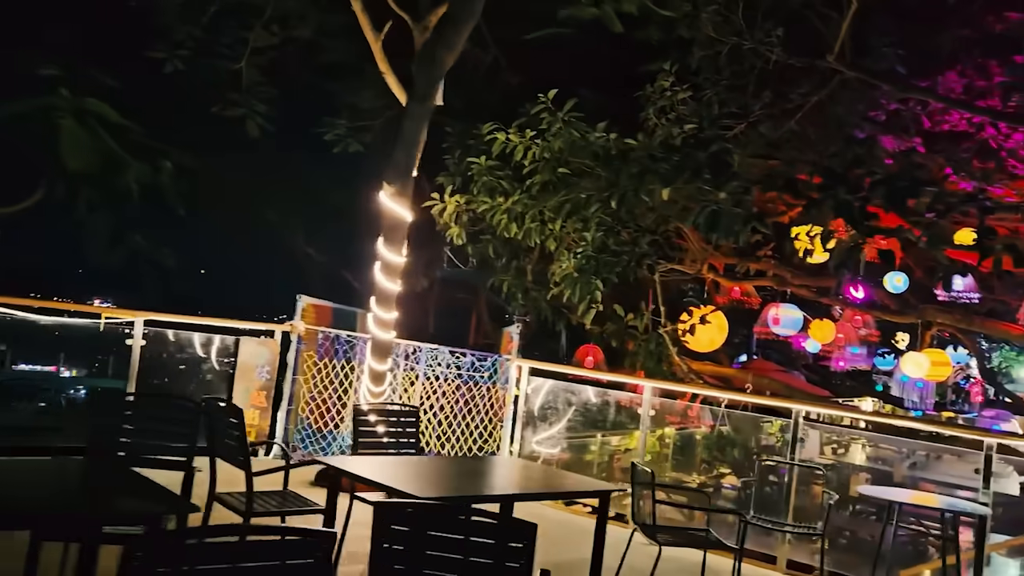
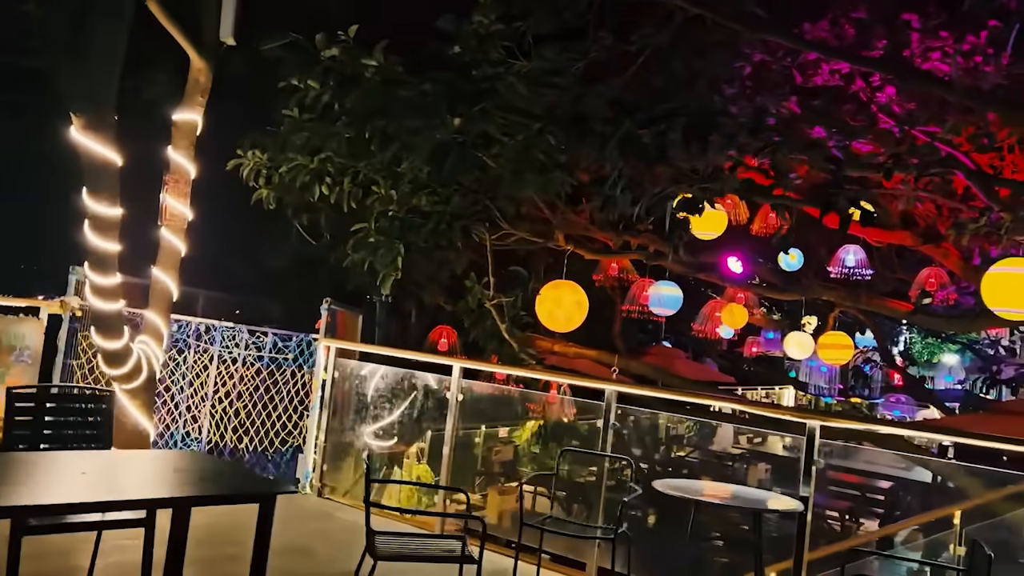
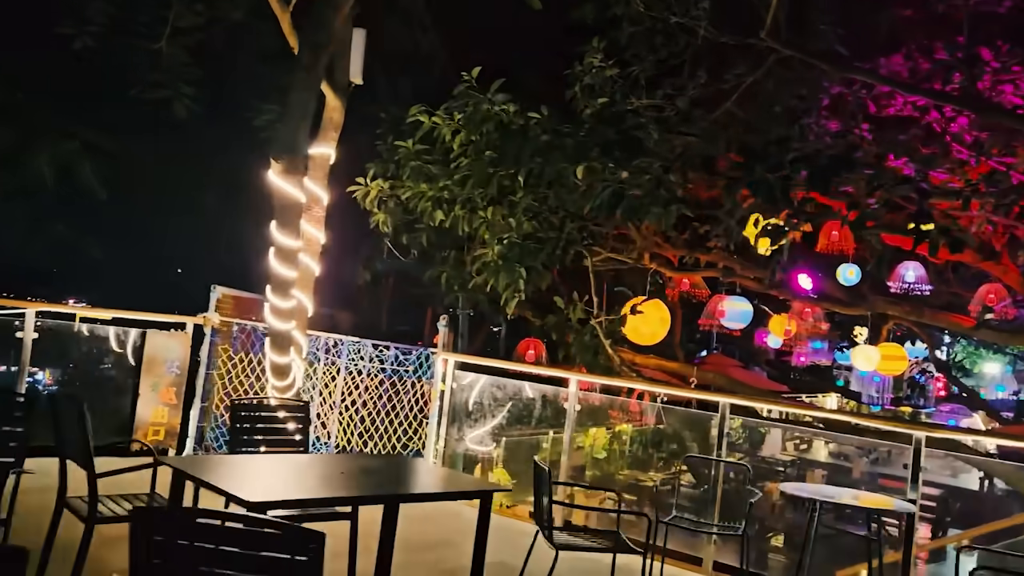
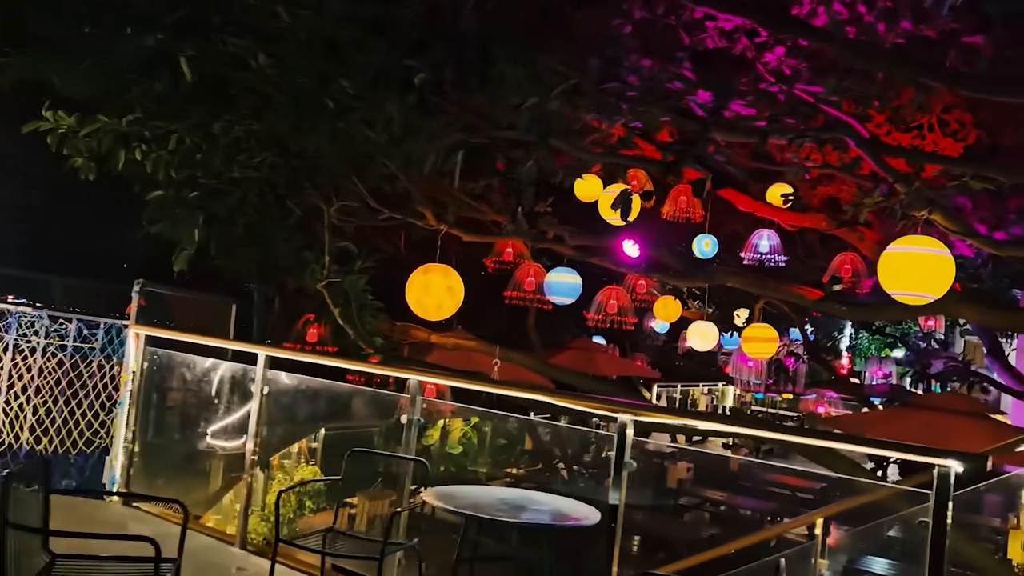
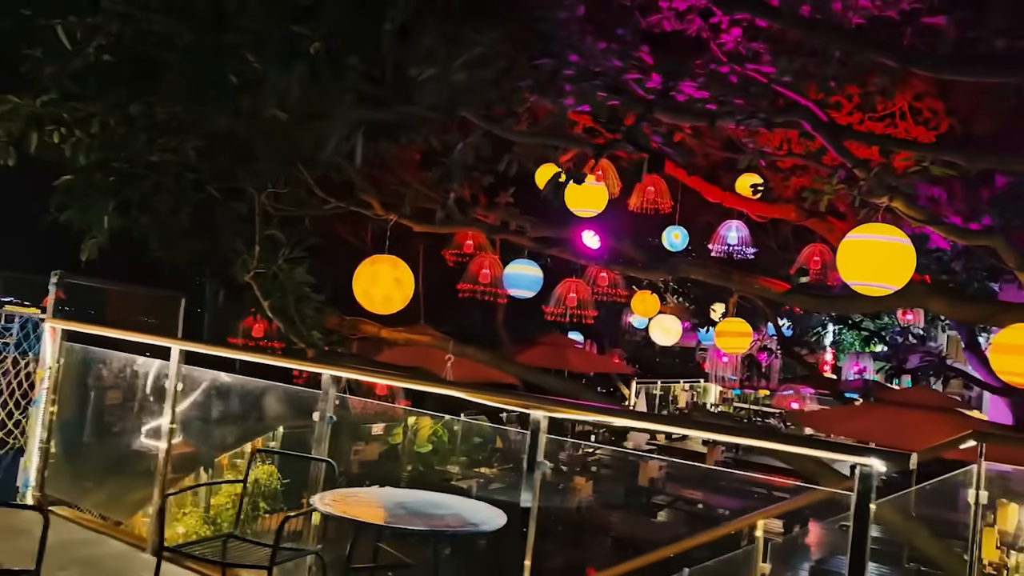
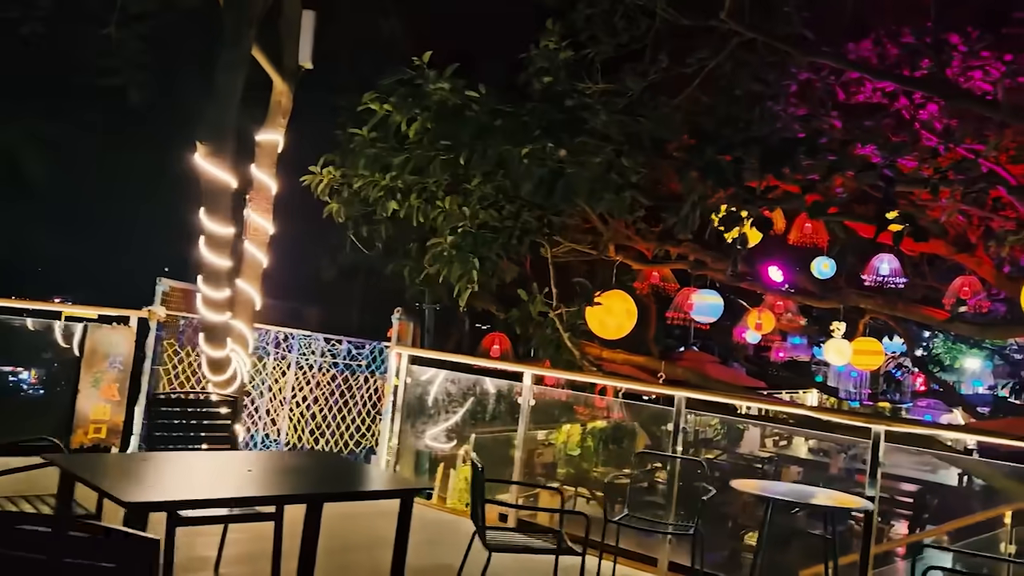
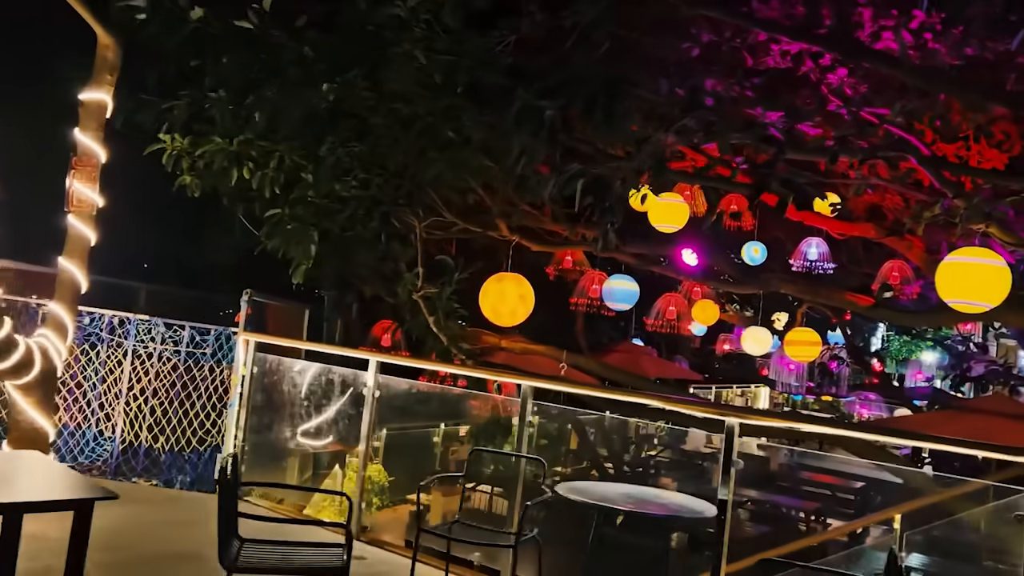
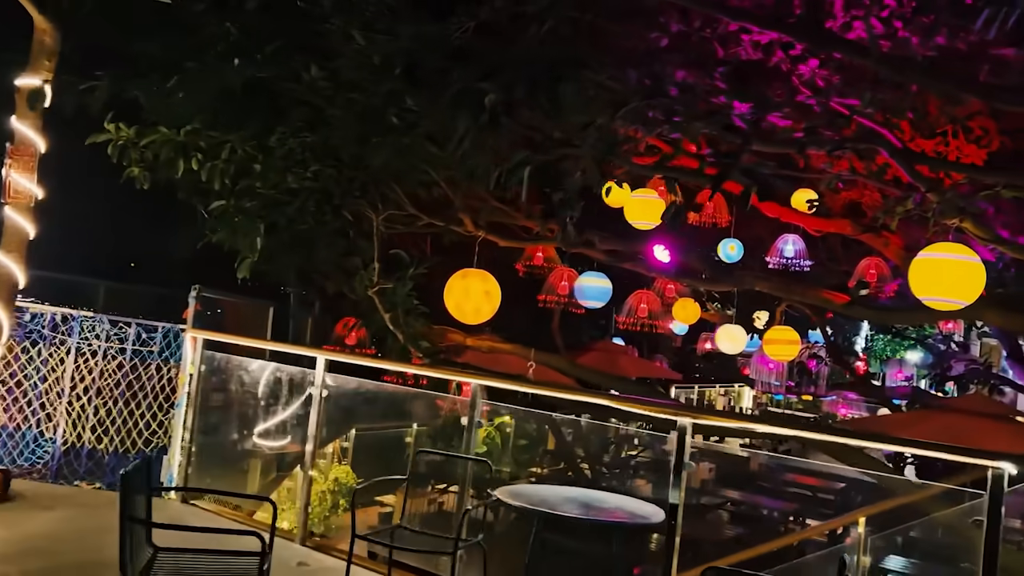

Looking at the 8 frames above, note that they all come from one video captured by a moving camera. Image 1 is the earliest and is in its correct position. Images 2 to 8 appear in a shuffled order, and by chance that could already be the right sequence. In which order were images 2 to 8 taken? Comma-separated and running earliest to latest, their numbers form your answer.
3, 6, 2, 7, 8, 4, 5
